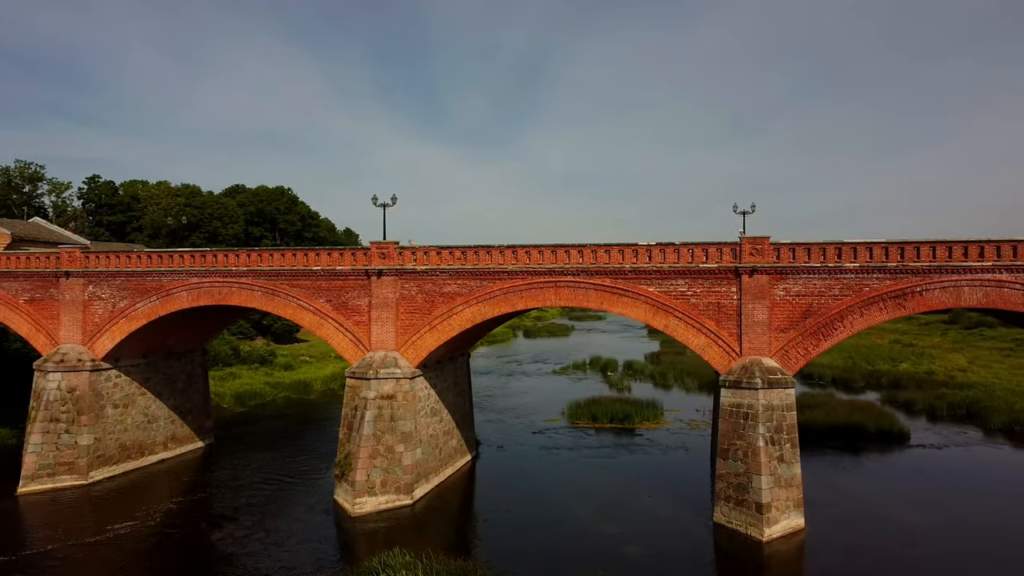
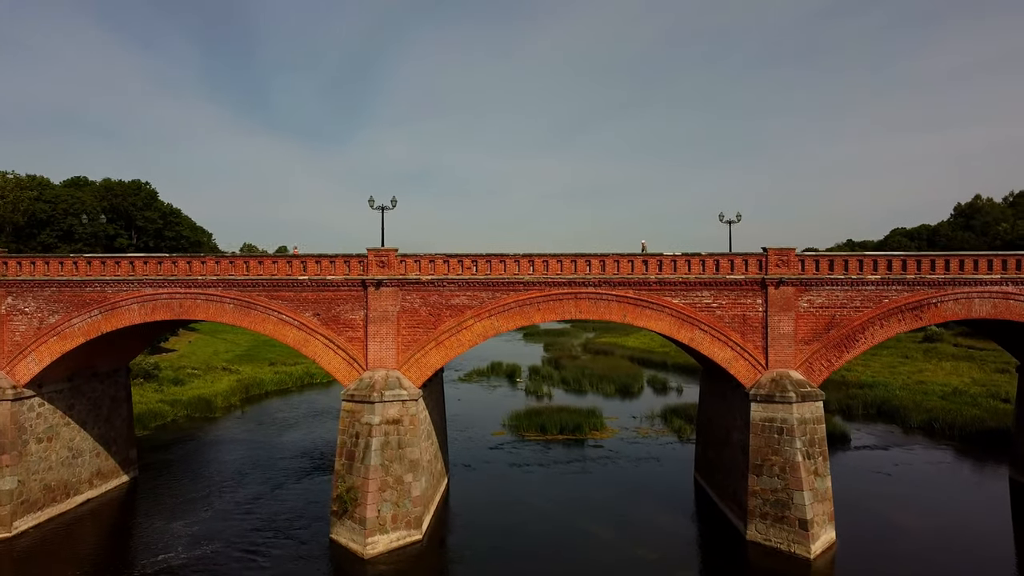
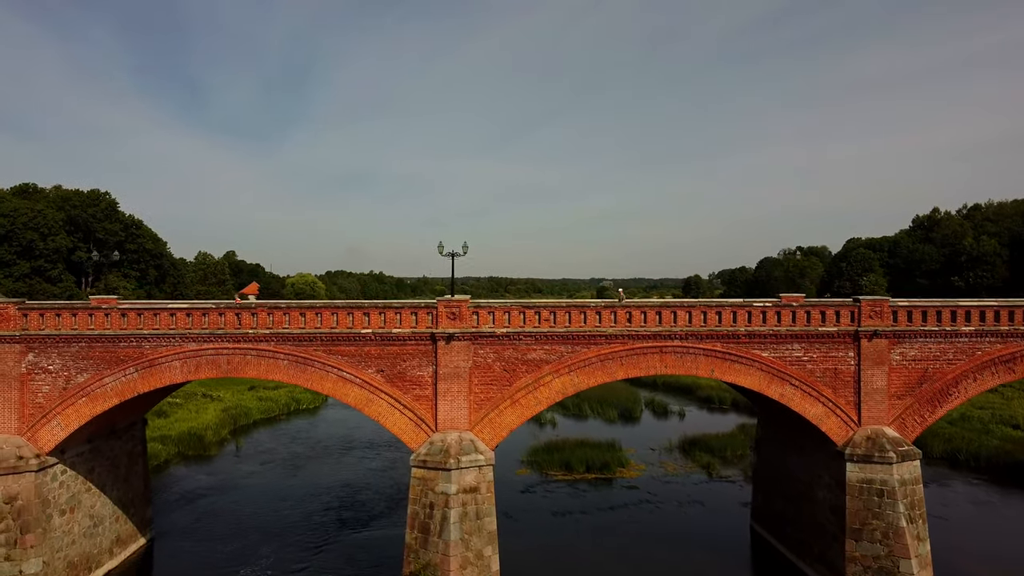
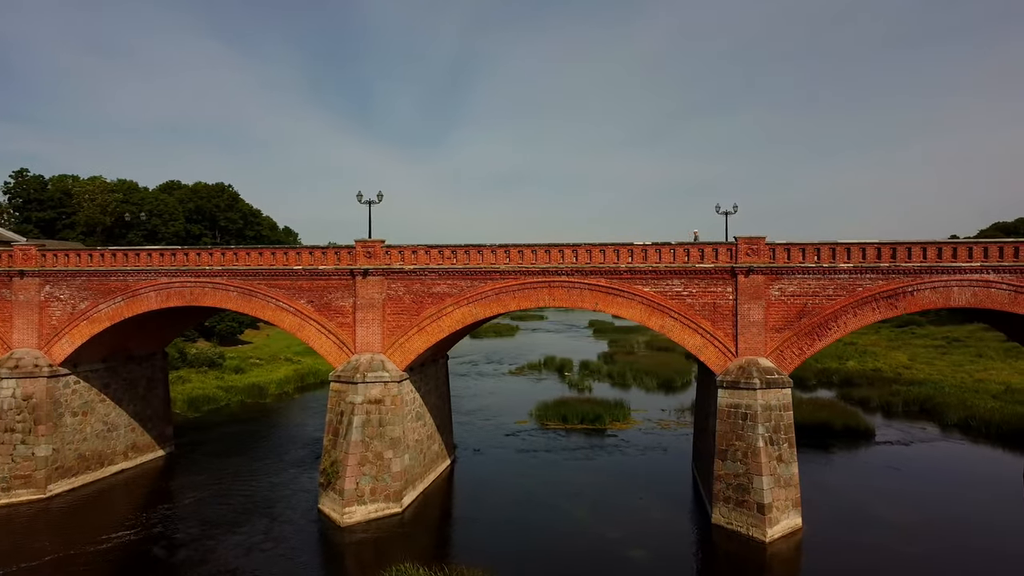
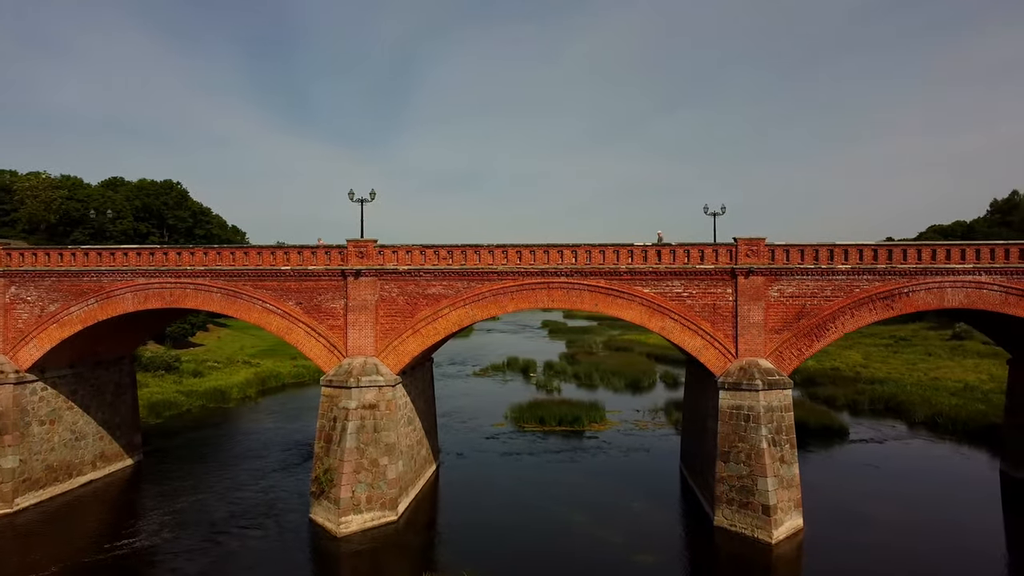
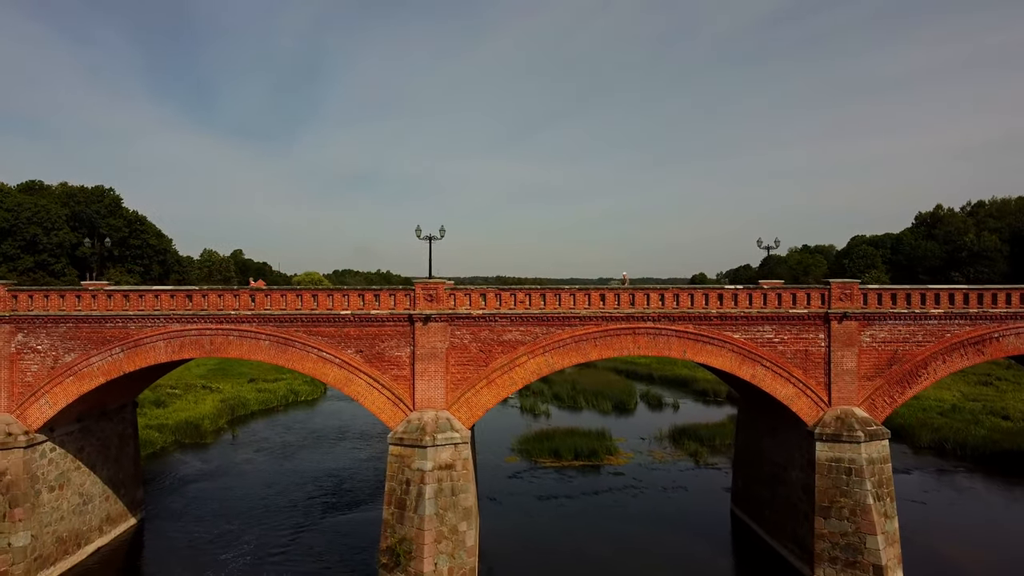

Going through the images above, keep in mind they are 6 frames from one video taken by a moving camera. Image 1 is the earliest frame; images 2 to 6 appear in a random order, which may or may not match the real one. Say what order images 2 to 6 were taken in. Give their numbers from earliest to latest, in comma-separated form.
4, 5, 2, 6, 3
